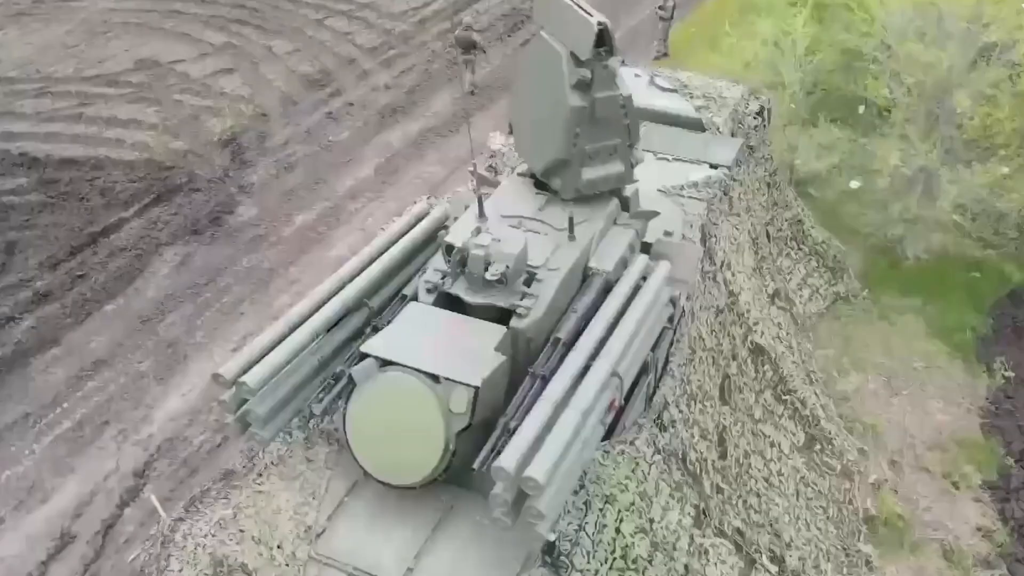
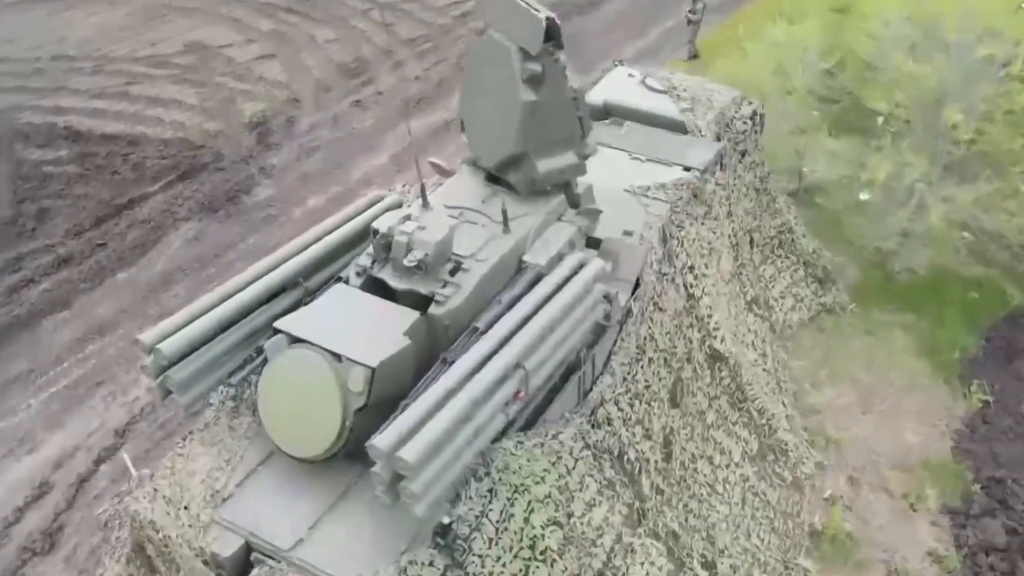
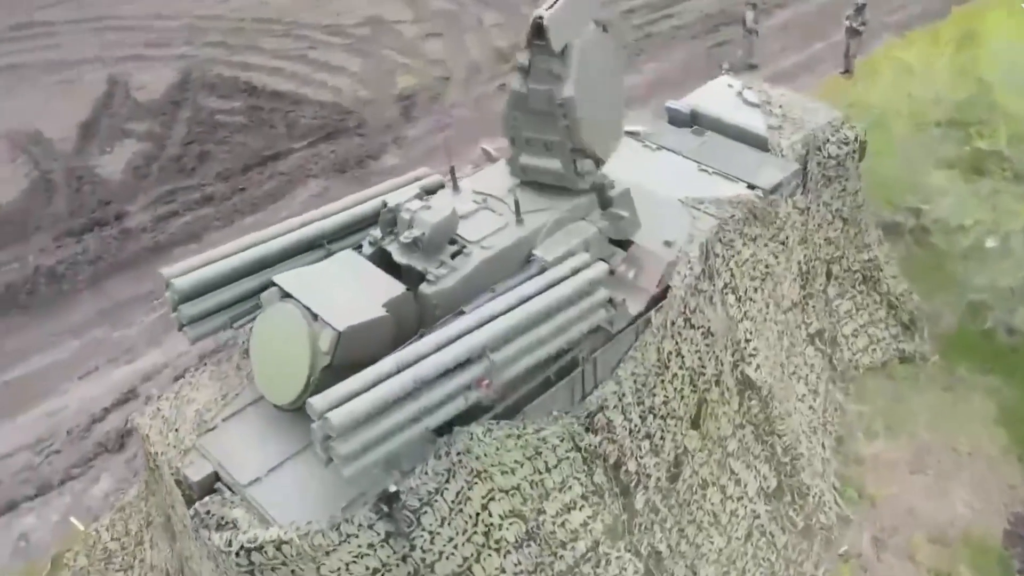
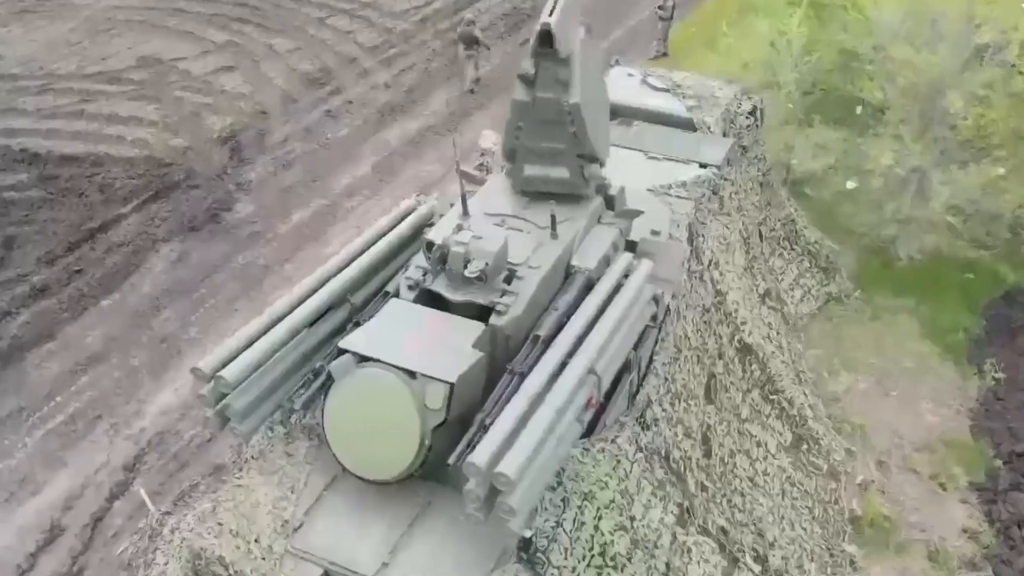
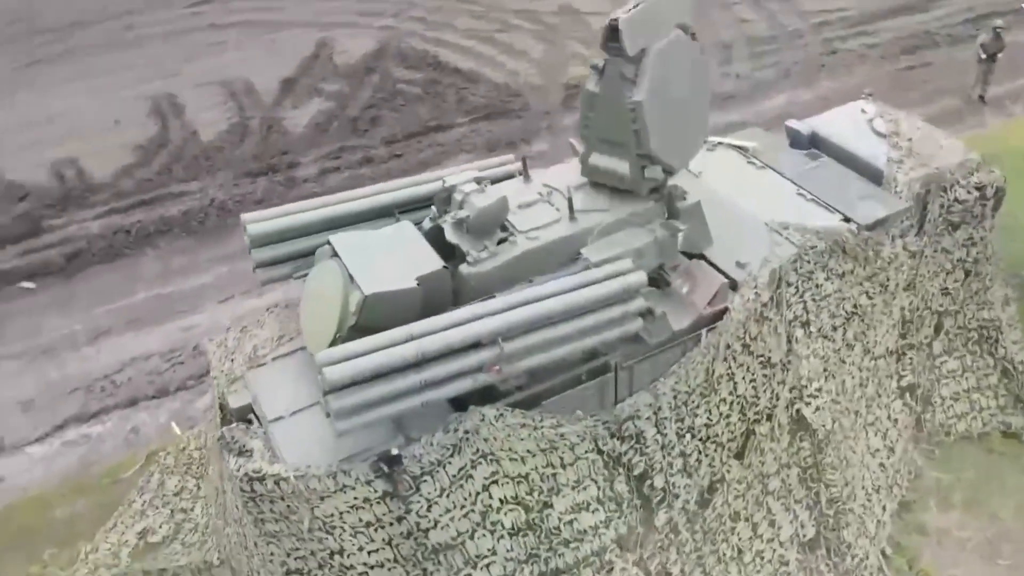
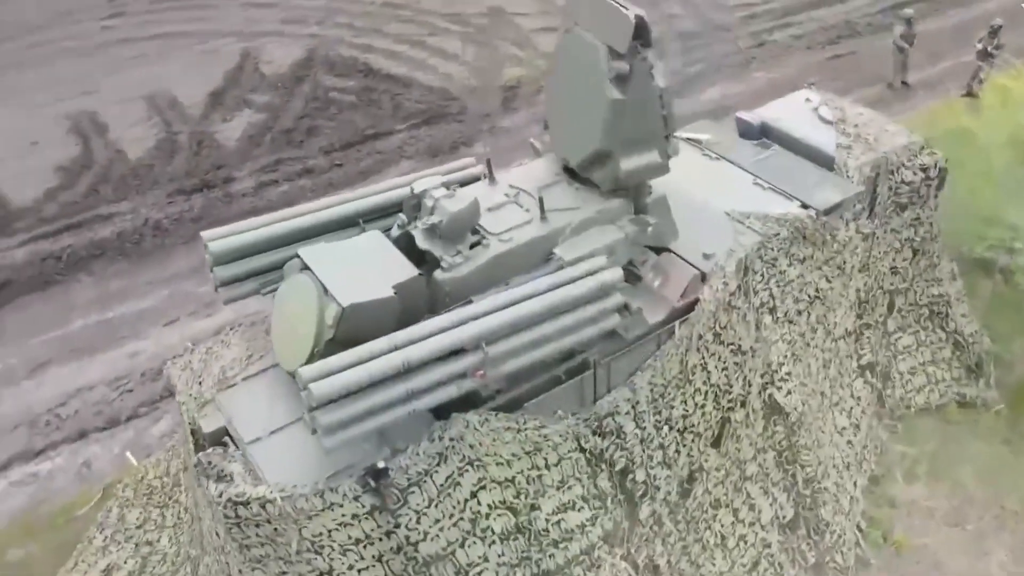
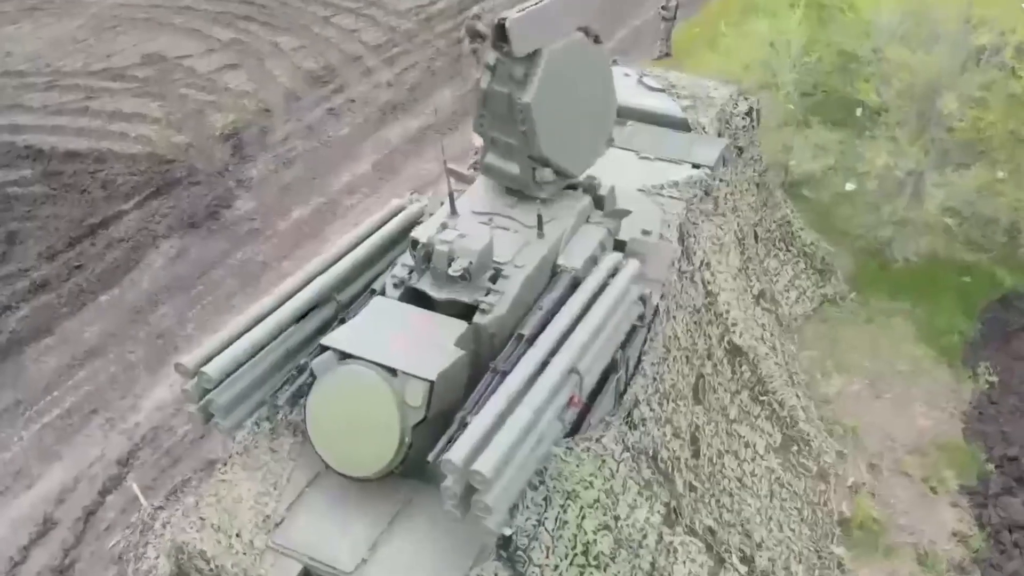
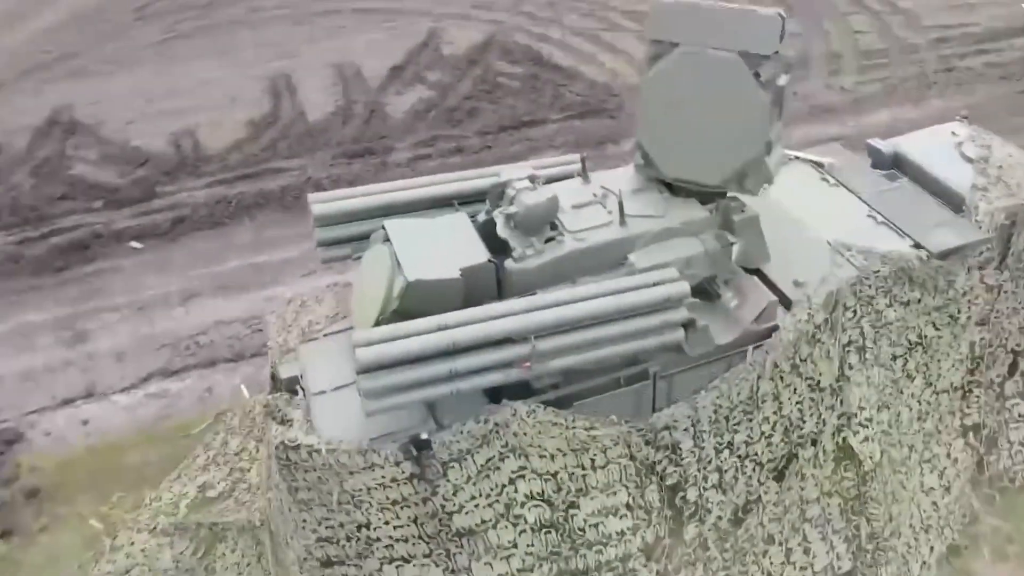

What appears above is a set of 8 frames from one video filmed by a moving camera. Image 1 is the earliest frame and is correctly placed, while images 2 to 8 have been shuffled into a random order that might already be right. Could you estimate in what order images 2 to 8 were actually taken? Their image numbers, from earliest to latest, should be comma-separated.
4, 7, 2, 3, 6, 5, 8
